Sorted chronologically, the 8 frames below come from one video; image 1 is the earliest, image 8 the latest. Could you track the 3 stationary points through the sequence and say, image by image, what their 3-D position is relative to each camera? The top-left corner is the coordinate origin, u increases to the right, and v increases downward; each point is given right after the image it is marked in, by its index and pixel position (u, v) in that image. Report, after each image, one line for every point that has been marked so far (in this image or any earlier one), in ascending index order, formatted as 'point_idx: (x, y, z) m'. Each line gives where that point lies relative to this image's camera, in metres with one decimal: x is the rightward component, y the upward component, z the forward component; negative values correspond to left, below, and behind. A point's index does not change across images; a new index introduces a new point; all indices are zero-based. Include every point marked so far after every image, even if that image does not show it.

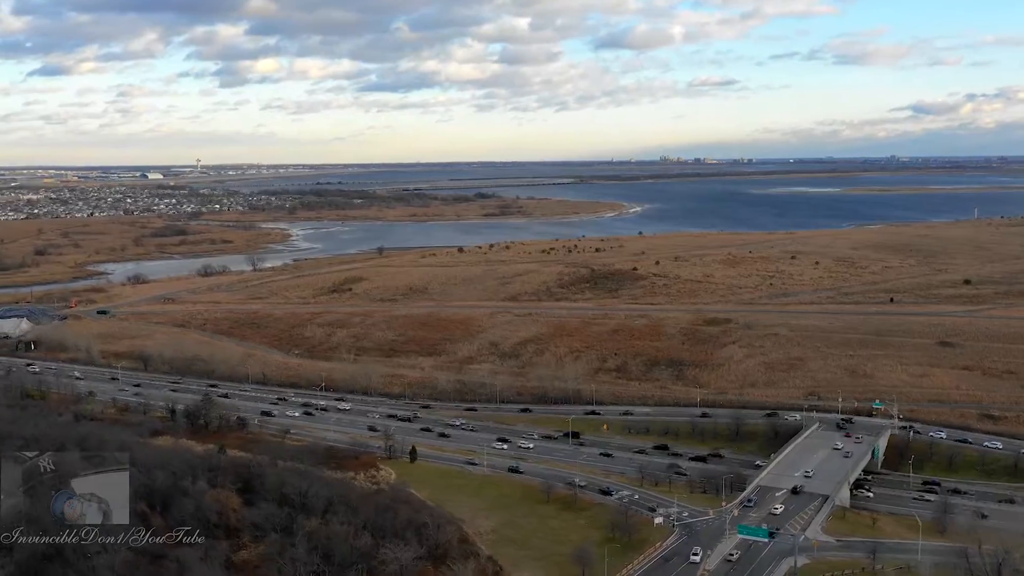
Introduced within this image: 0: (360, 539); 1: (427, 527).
0: (-2.6, -4.3, +18.4) m
1: (-1.6, -4.3, +19.5) m
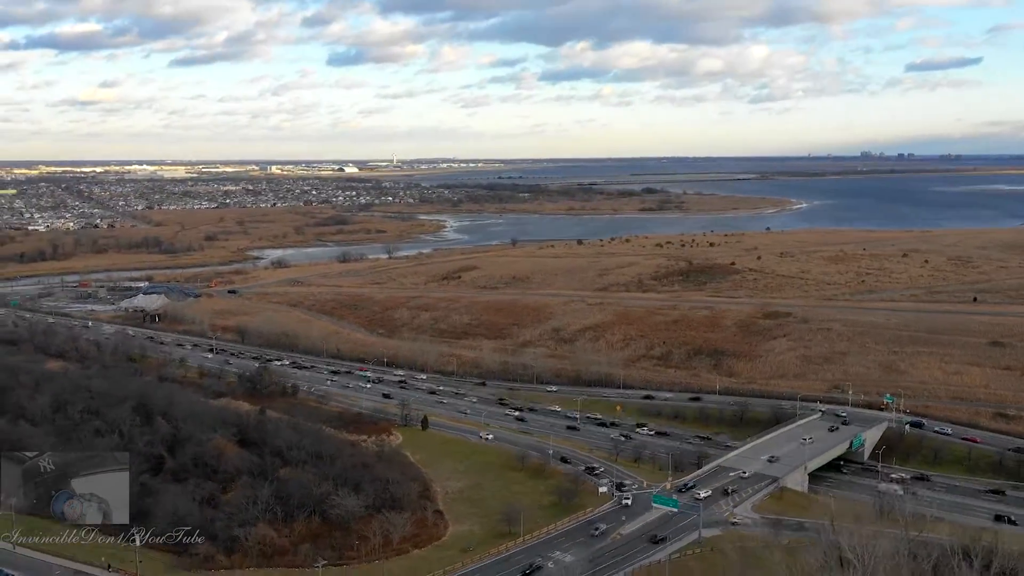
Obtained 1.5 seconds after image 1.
0: (-3.8, -3.9, +20.9) m
1: (-2.5, -3.9, +21.8) m
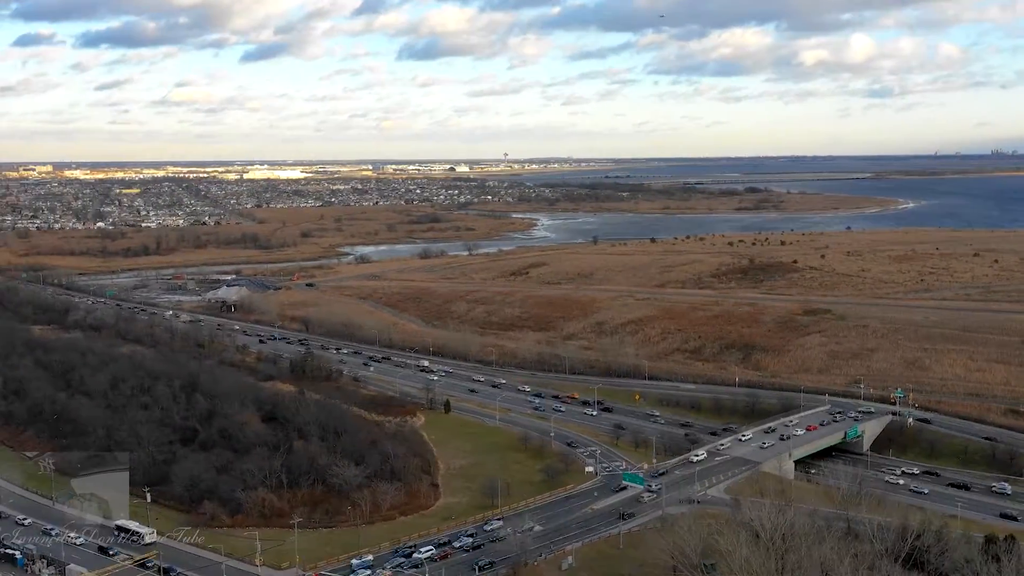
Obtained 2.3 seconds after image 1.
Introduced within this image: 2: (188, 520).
0: (-4.0, -3.7, +22.8) m
1: (-2.6, -3.7, +23.6) m
2: (-6.1, -4.4, +20.0) m
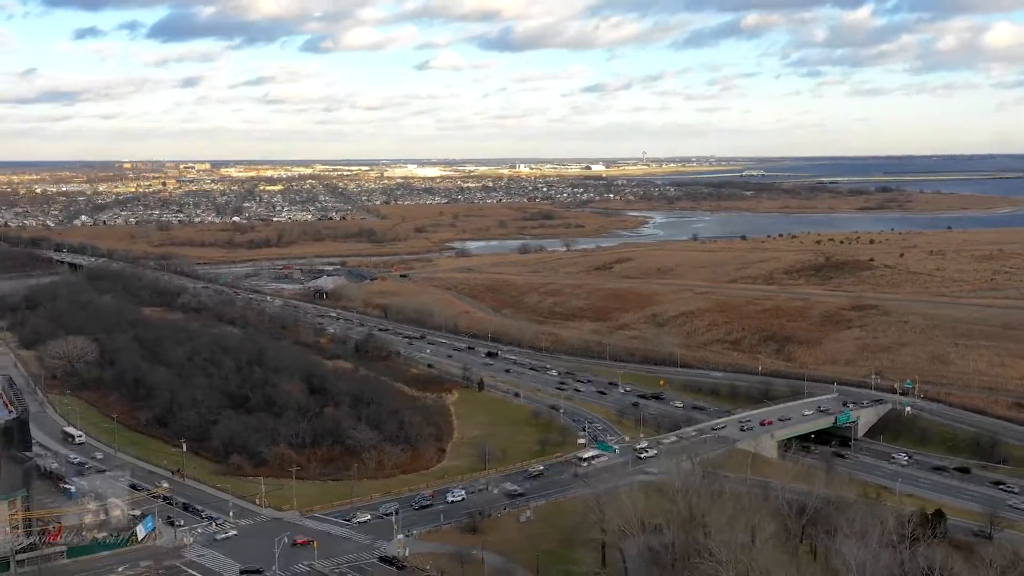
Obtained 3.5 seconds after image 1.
0: (-4.0, -3.3, +25.8) m
1: (-2.5, -3.3, +26.3) m
2: (-6.5, -4.0, +23.3) m
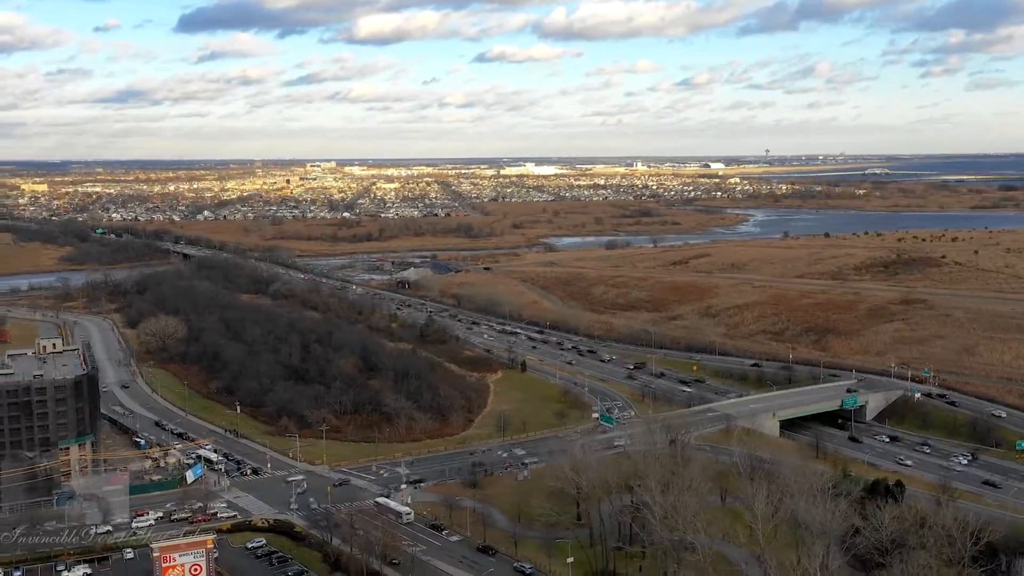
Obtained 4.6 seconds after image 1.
0: (-3.3, -2.9, +28.6) m
1: (-1.8, -2.9, +29.0) m
2: (-6.1, -3.5, +26.4) m
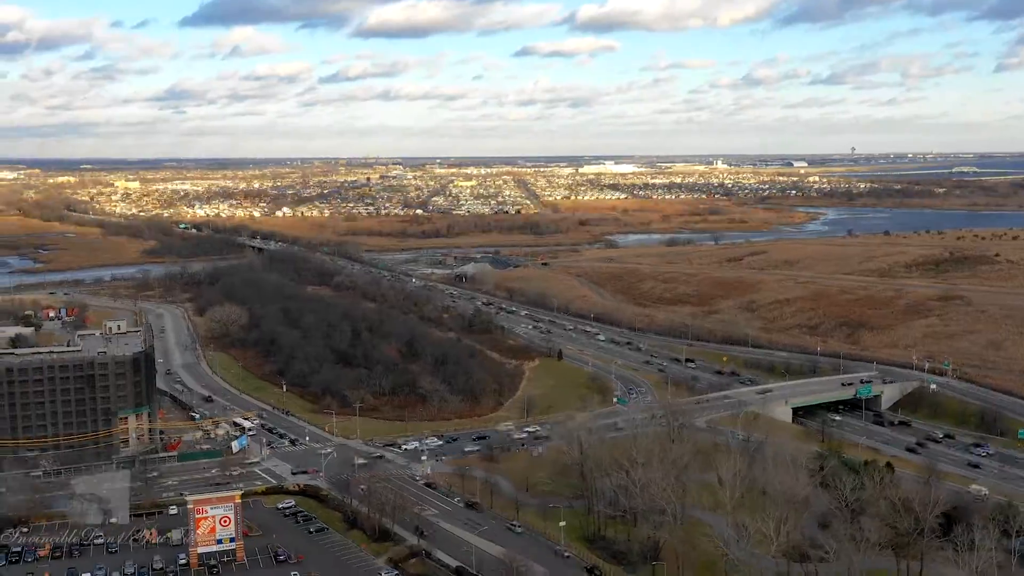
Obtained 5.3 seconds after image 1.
0: (-2.5, -2.6, +30.6) m
1: (-1.0, -2.7, +30.8) m
2: (-5.4, -3.2, +28.6) m
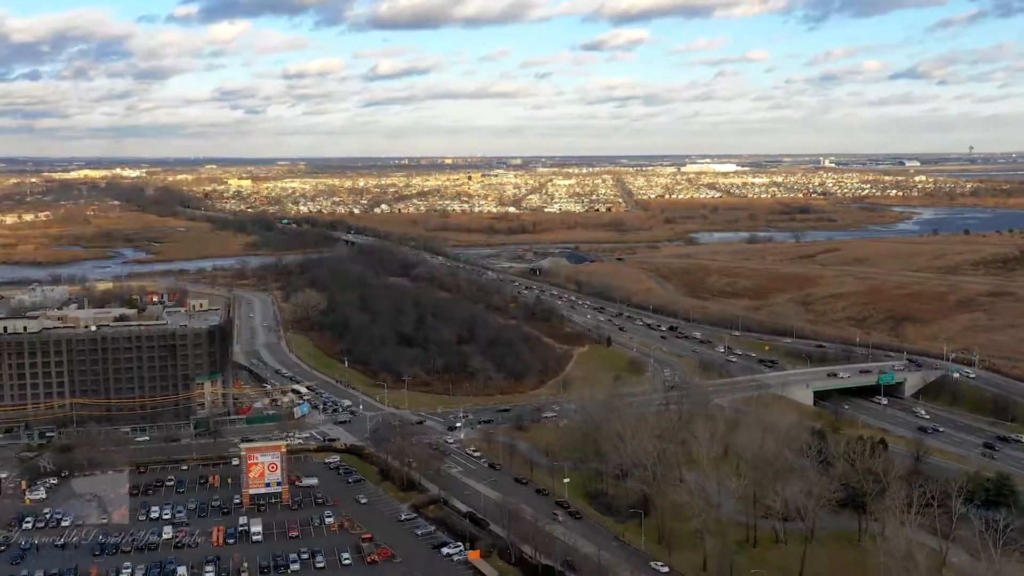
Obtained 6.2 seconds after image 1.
0: (-1.1, -2.2, +33.3) m
1: (+0.4, -2.3, +33.4) m
2: (-4.3, -2.8, +31.6) m
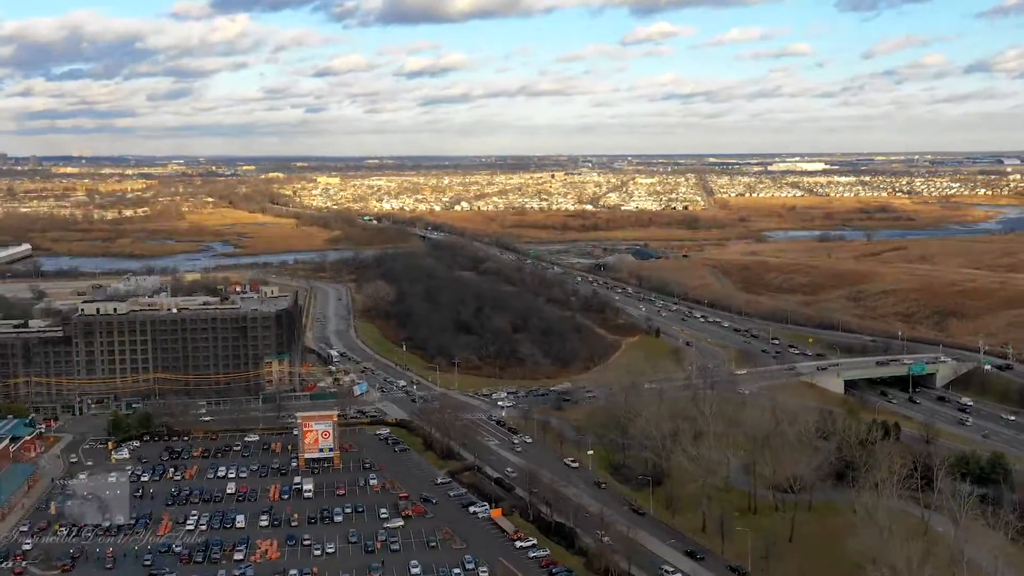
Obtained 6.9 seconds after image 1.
0: (+0.5, -1.9, +35.4) m
1: (+2.0, -2.0, +35.3) m
2: (-2.8, -2.4, +33.9) m
